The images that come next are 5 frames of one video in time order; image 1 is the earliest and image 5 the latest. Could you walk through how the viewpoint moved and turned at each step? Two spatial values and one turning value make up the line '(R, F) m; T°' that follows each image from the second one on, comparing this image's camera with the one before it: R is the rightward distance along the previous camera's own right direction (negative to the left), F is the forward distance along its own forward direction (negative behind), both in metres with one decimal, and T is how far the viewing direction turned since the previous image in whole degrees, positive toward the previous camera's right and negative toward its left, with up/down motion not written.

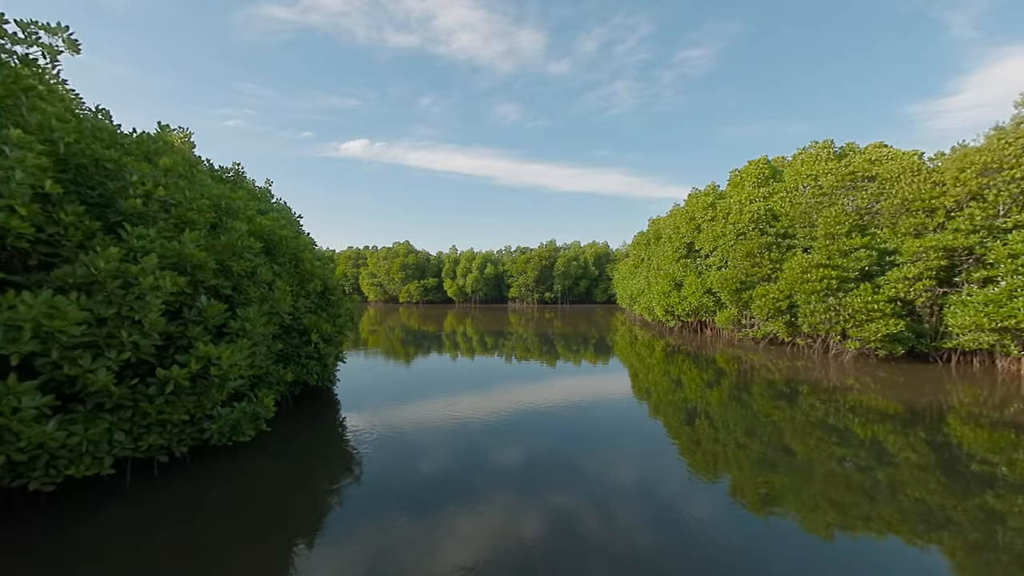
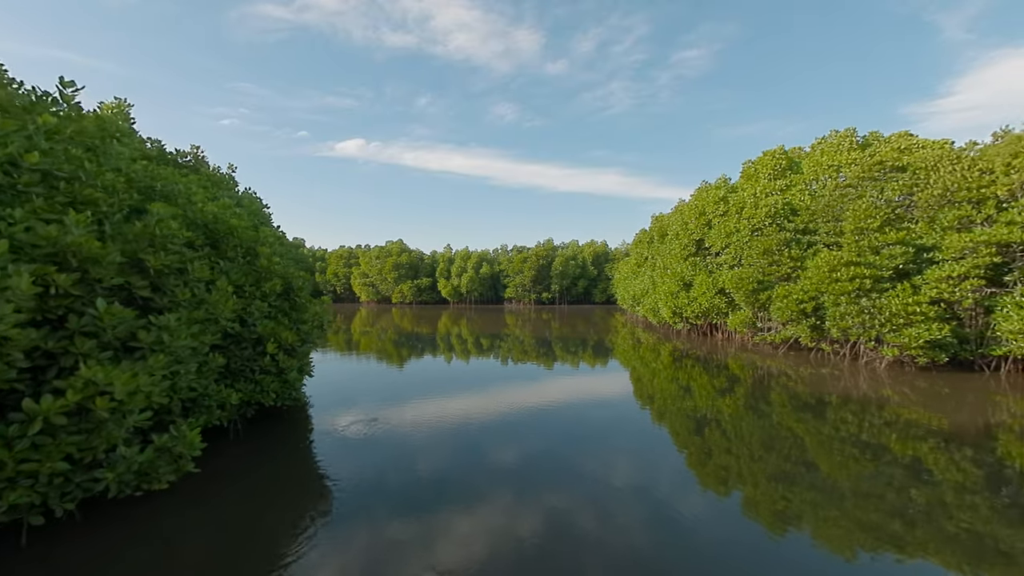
(0.0, +1.0) m; 0°
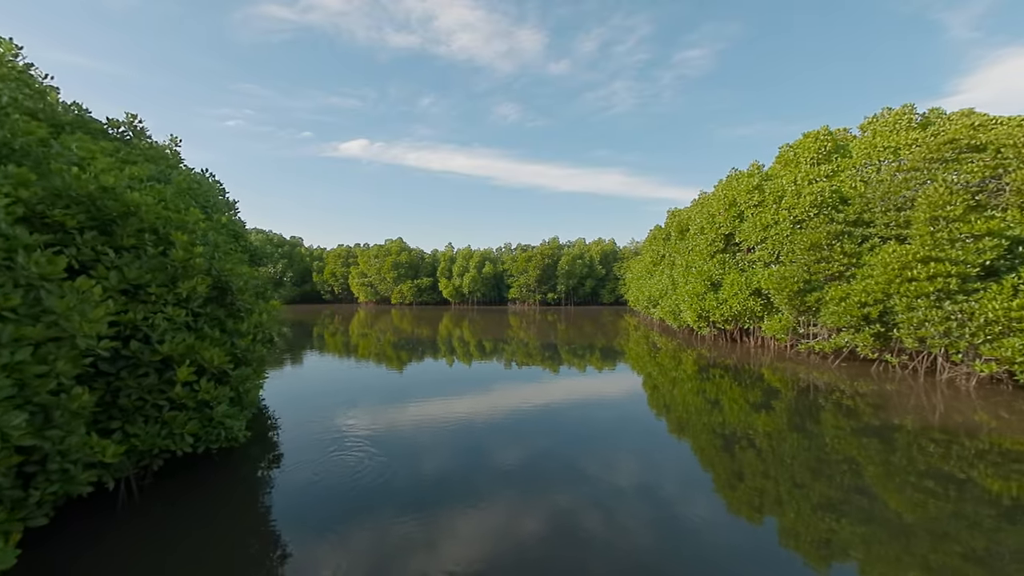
(-0.1, +1.4) m; 0°
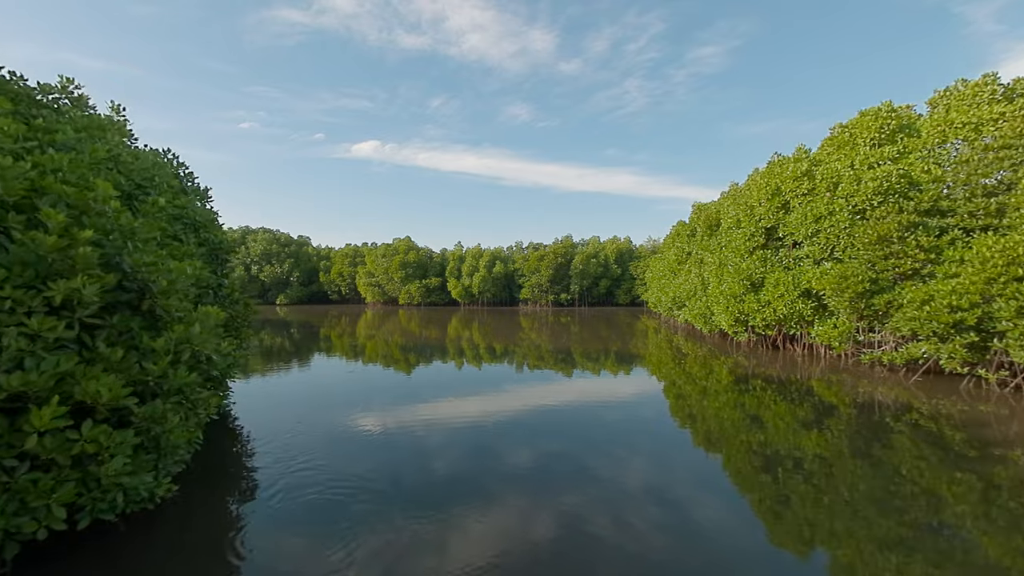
(-0.1, +1.2) m; -1°
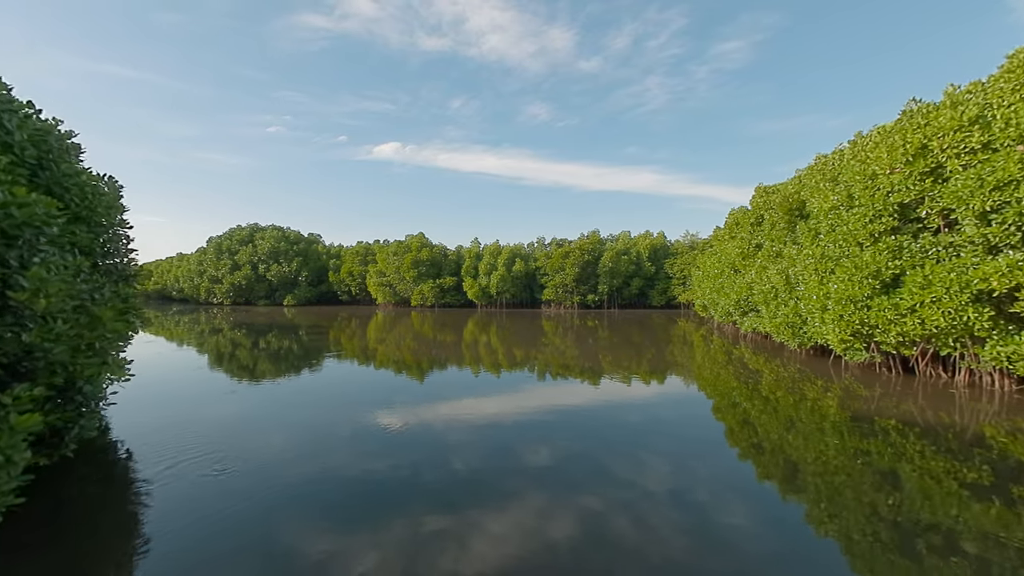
(-0.1, +2.7) m; -2°
